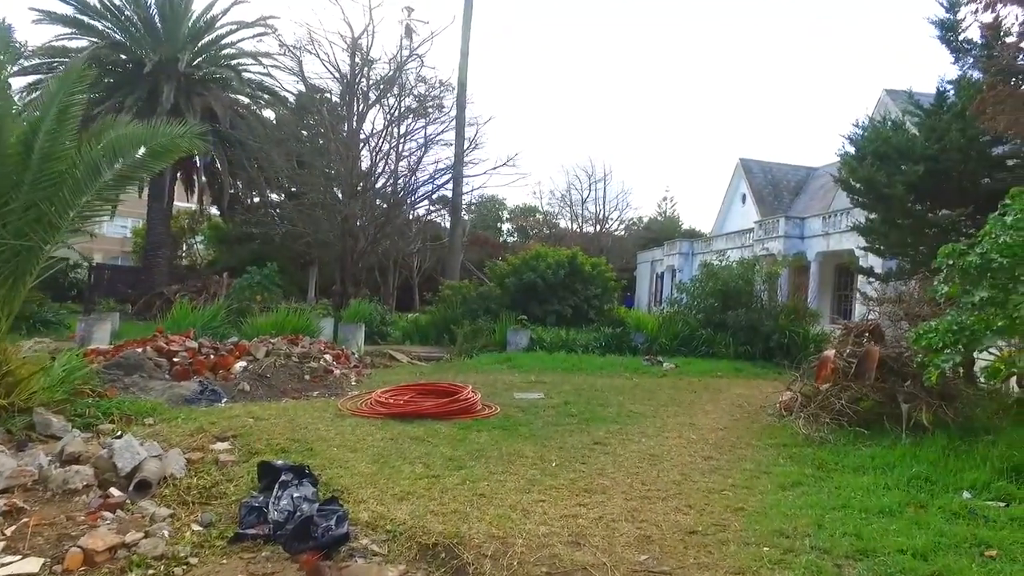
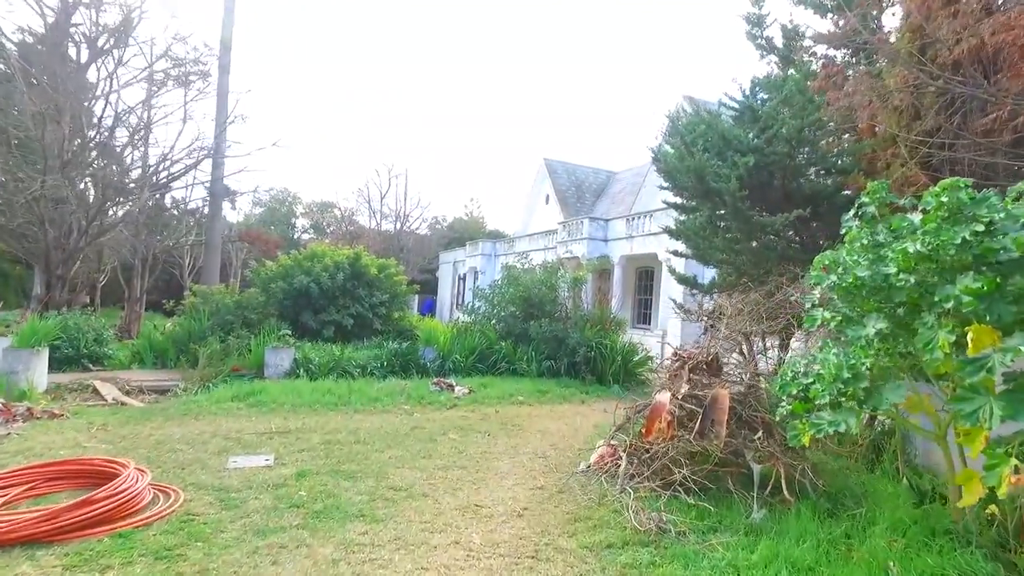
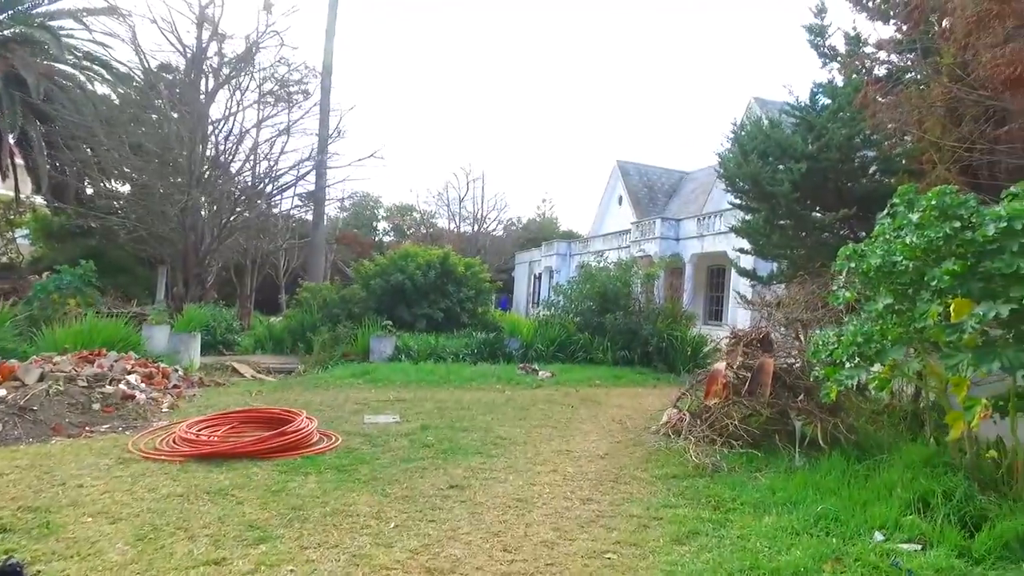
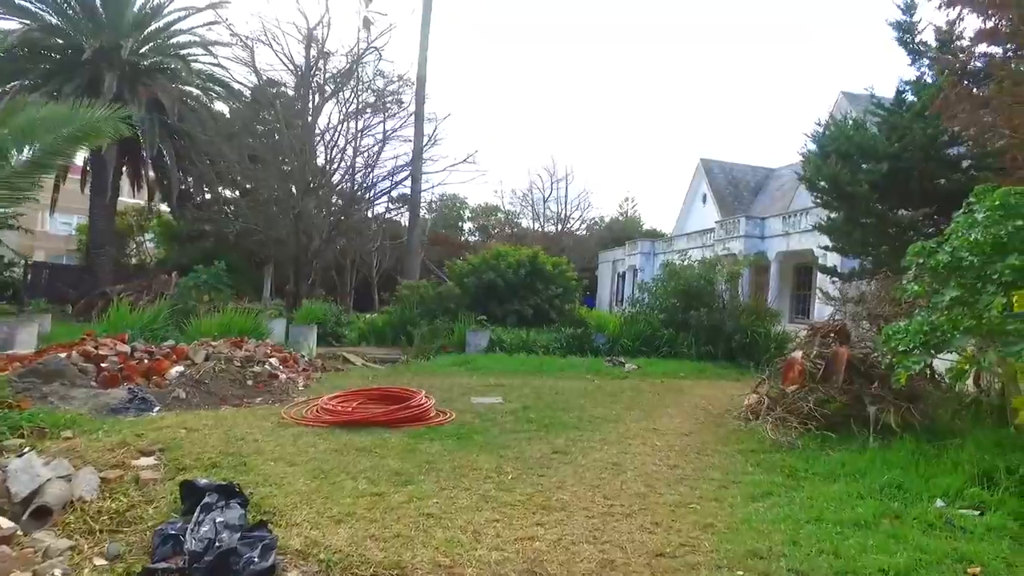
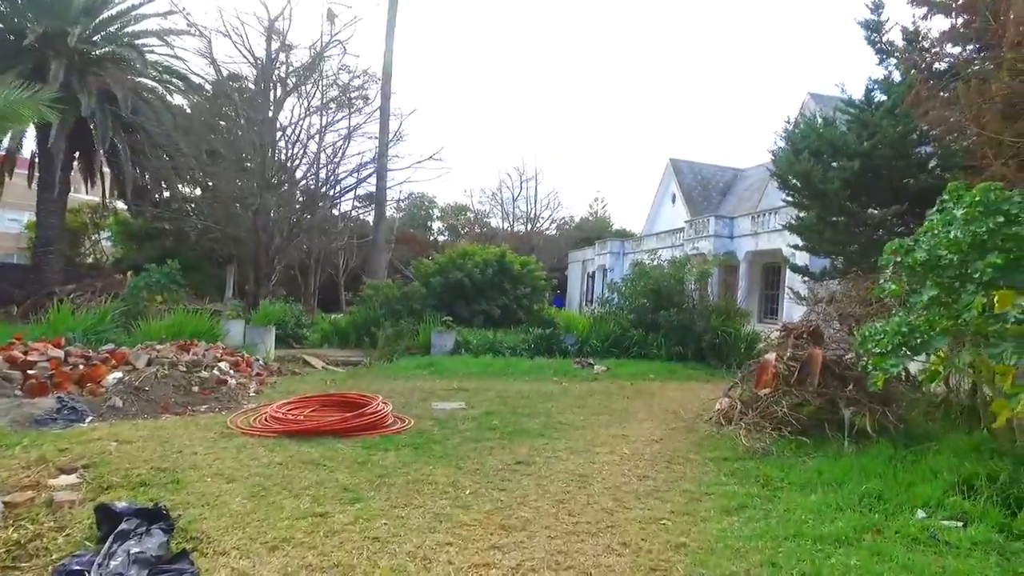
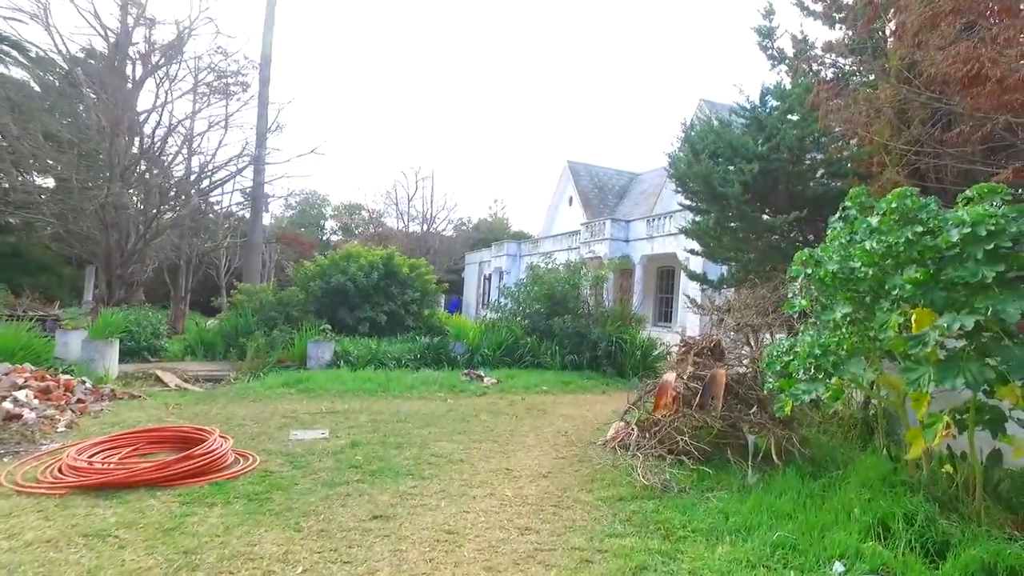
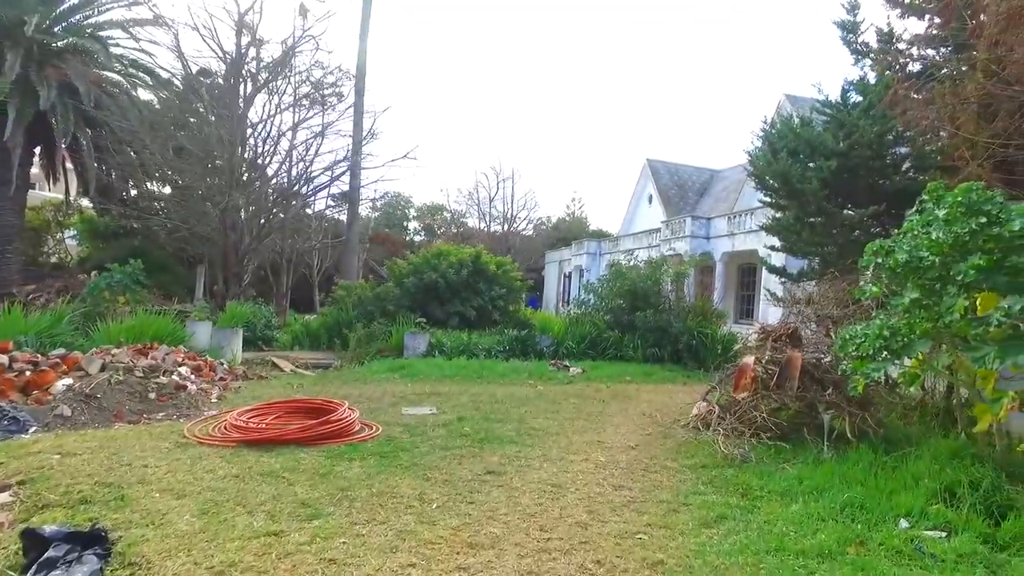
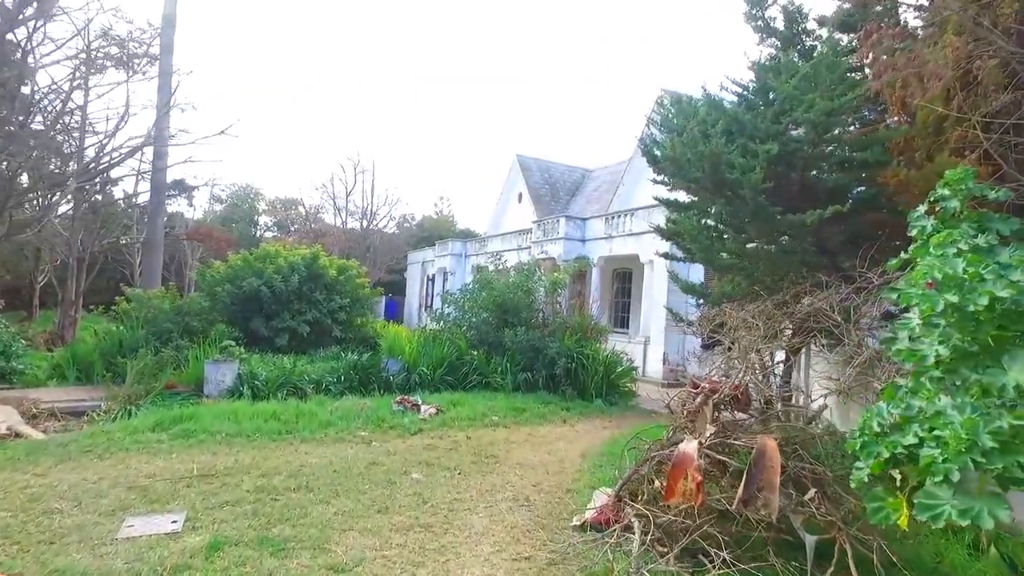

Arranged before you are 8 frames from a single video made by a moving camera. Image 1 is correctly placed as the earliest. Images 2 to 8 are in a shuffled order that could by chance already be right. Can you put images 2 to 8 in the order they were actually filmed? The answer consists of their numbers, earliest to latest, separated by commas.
4, 5, 7, 3, 6, 2, 8
